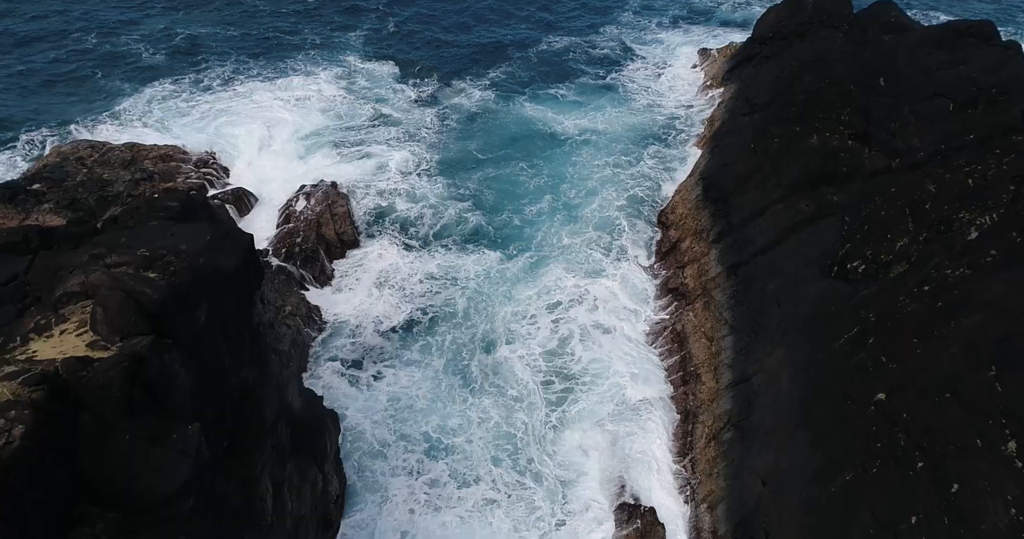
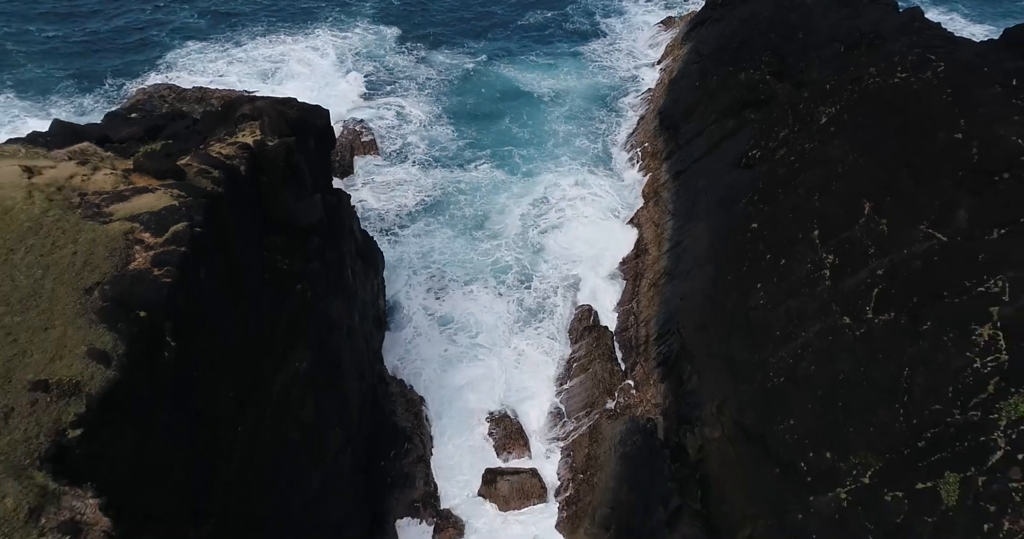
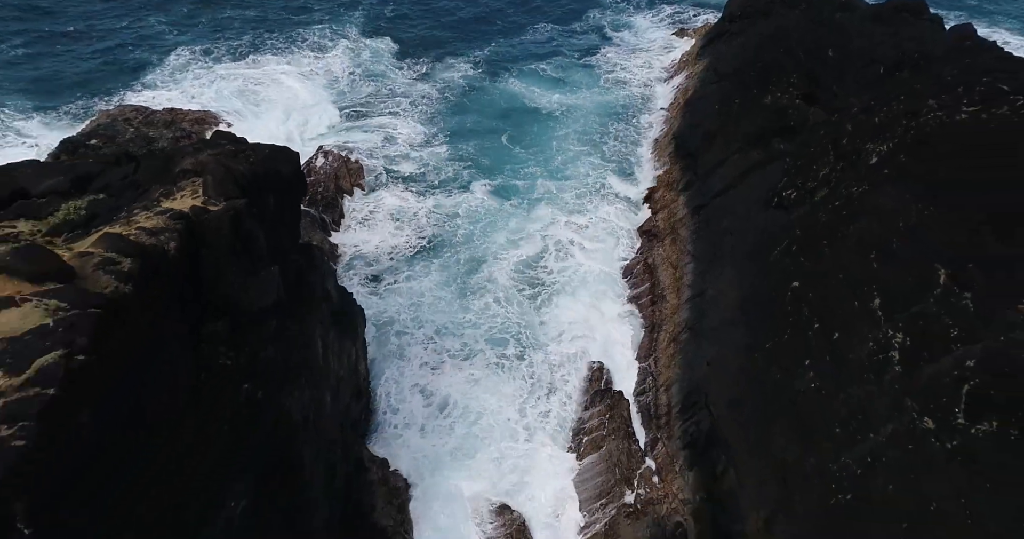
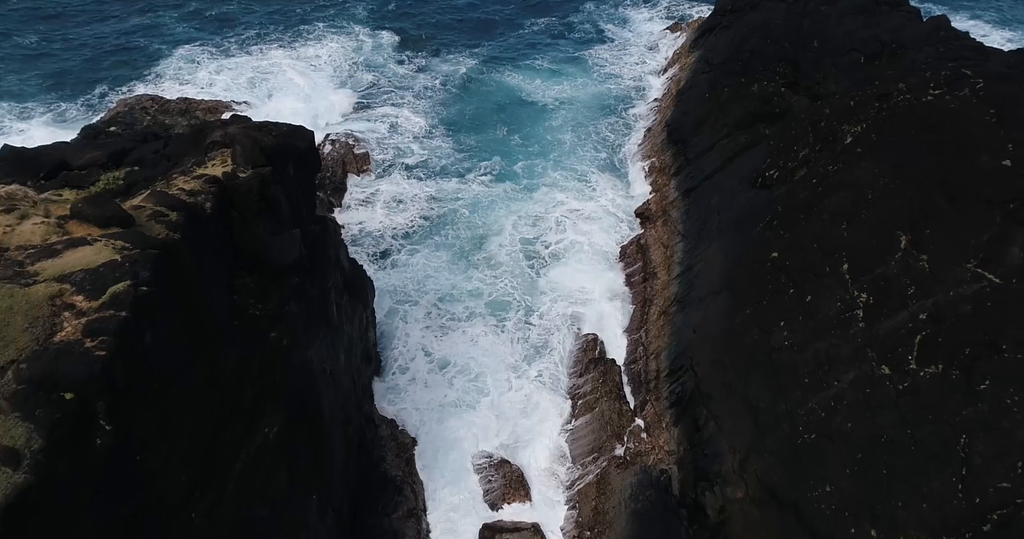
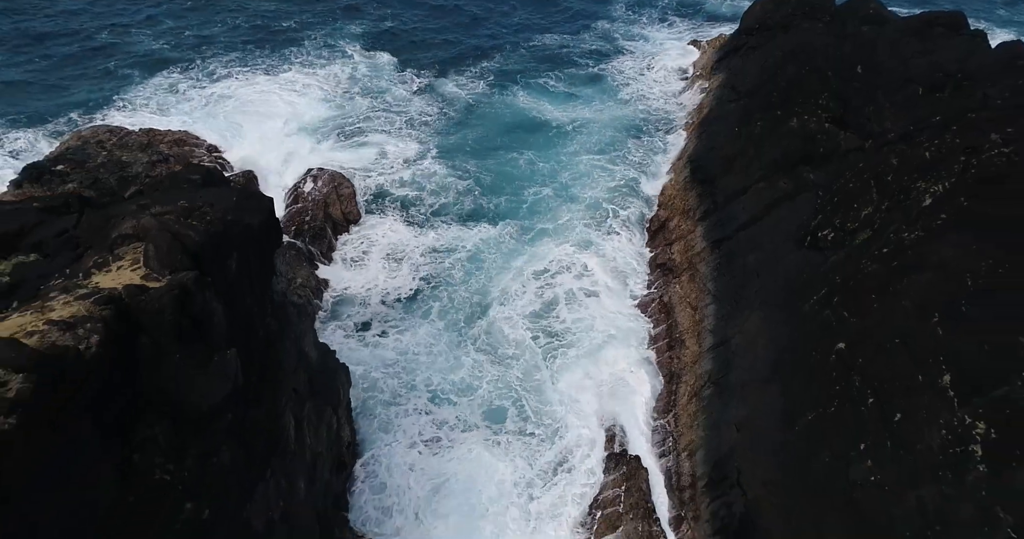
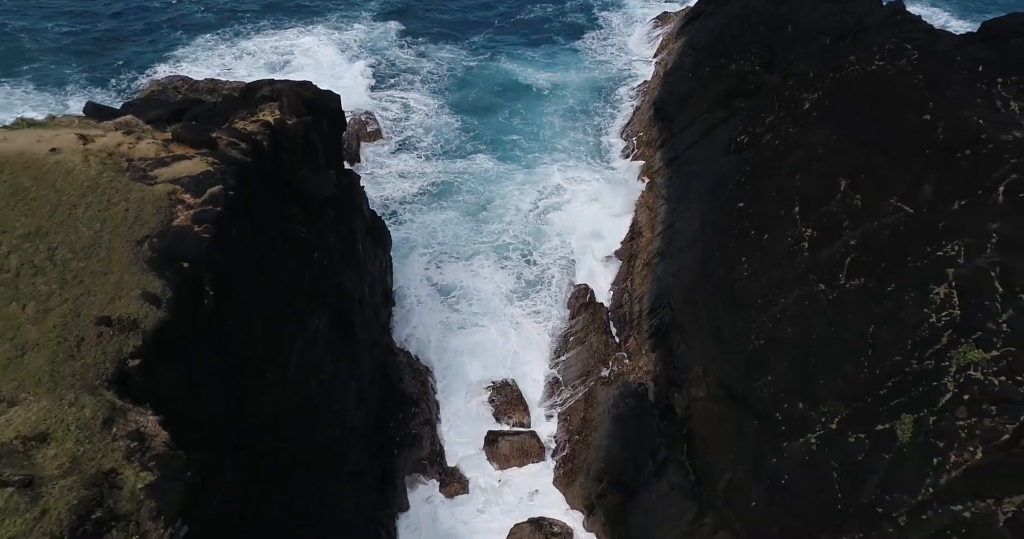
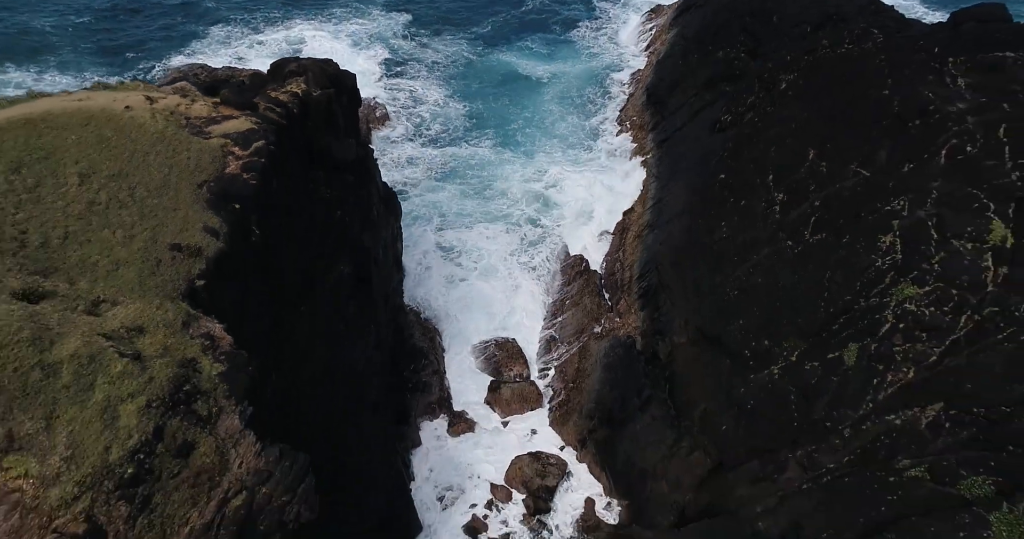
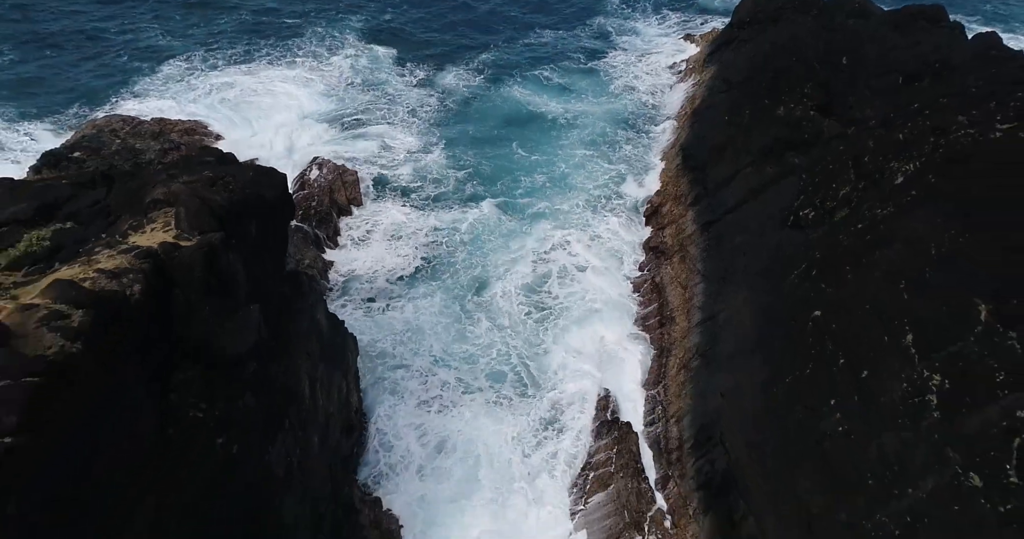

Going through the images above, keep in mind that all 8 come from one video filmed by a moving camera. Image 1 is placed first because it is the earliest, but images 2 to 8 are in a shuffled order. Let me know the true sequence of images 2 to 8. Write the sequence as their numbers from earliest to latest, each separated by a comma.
5, 8, 3, 4, 2, 6, 7
